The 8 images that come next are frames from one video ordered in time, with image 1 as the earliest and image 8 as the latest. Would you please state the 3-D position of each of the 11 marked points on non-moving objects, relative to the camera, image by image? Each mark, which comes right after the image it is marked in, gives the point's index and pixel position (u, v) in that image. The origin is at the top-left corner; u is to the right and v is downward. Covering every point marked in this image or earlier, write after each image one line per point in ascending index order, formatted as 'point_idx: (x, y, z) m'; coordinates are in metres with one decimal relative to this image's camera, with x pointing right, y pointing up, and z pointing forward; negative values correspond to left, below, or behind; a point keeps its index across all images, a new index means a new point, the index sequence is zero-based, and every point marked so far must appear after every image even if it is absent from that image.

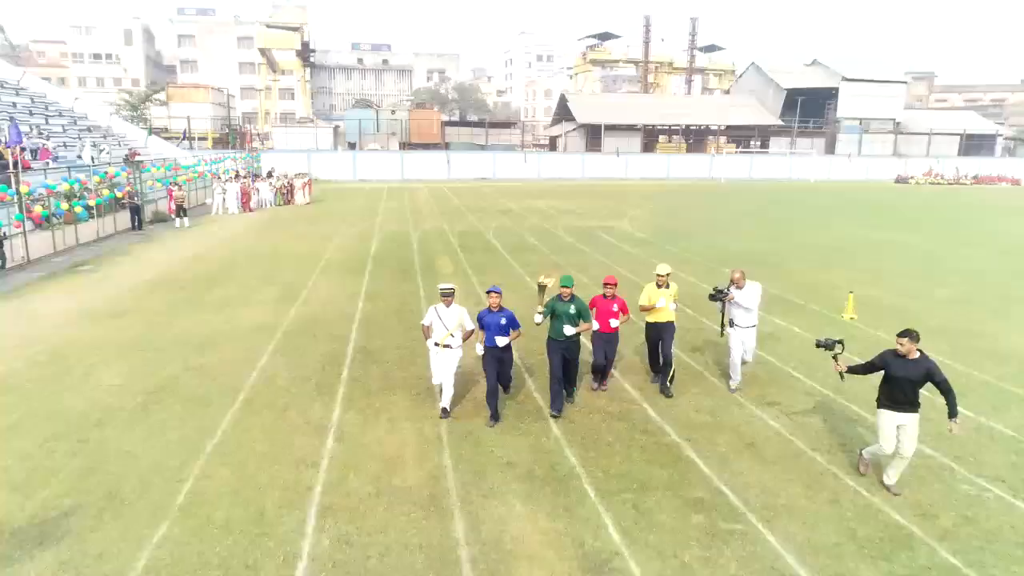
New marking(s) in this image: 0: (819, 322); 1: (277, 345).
0: (+5.8, -0.6, +13.6) m
1: (-3.8, -0.9, +11.9) m
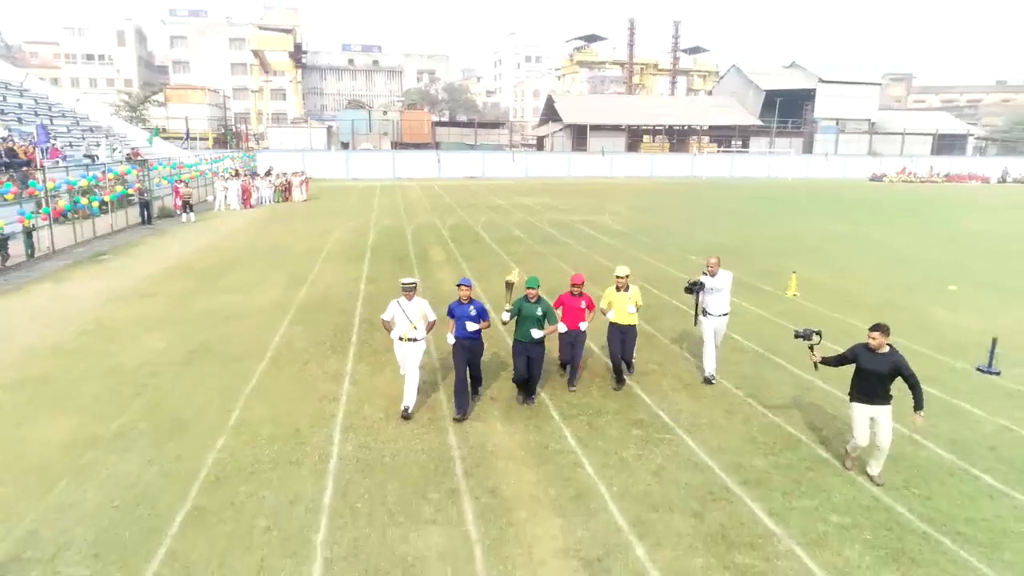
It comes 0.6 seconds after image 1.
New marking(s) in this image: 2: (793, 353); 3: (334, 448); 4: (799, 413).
0: (+5.5, -0.2, +15.5) m
1: (-4.1, -0.6, +13.6) m
2: (+4.6, -1.0, +11.5) m
3: (-1.9, -1.7, +7.6) m
4: (+3.5, -1.5, +8.9) m
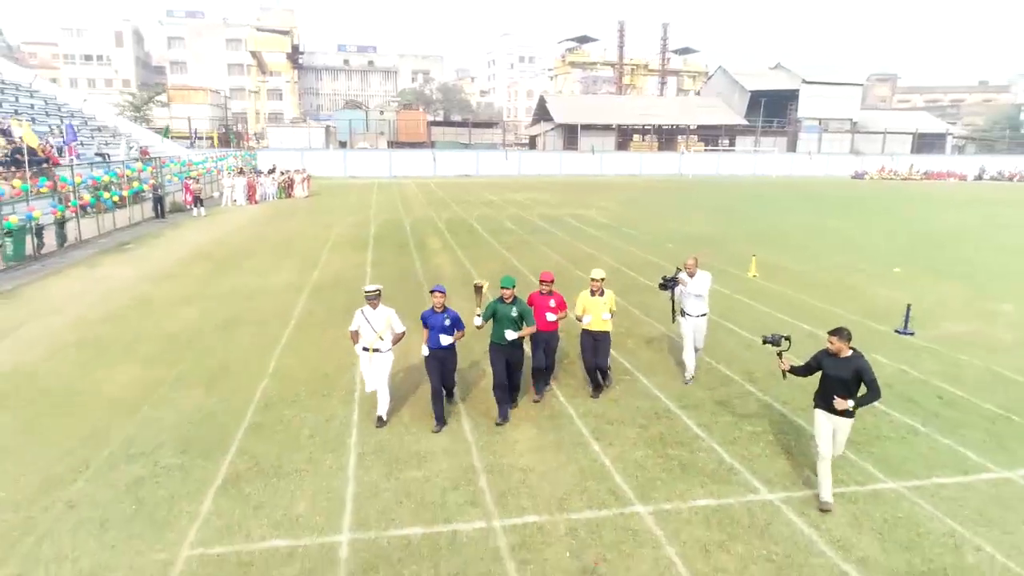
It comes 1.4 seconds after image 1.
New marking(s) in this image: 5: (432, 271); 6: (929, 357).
0: (+5.3, +0.2, +17.3) m
1: (-4.3, -0.2, +15.4) m
2: (+4.4, -0.6, +13.3) m
3: (-2.0, -1.3, +9.4) m
4: (+3.4, -1.1, +10.7) m
5: (-2.0, +0.4, +18.3) m
6: (+6.3, -1.1, +10.8) m
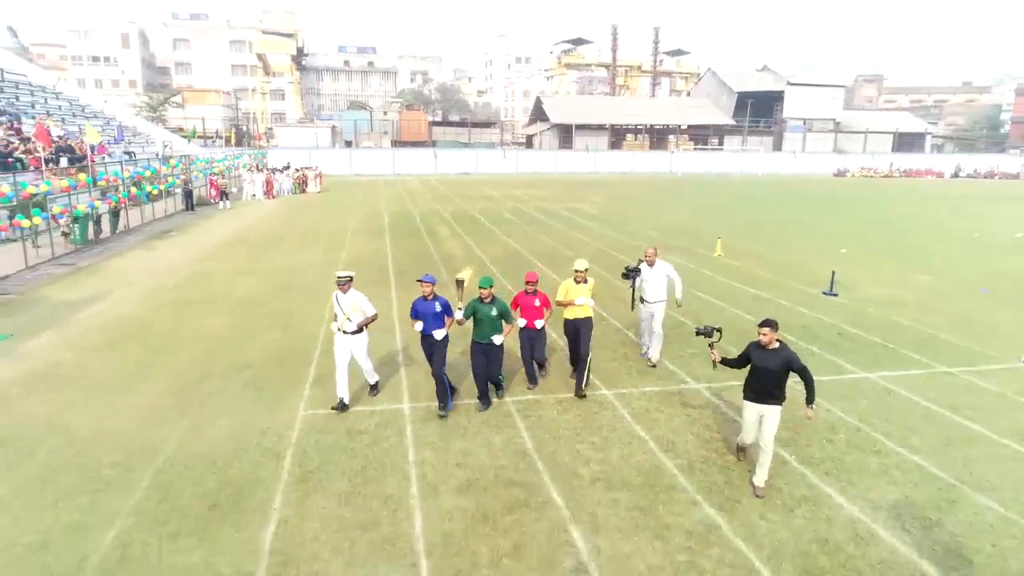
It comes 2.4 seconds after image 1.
0: (+5.3, +0.8, +20.1) m
1: (-4.2, +0.4, +18.2) m
2: (+4.4, 0.0, +16.2) m
3: (-1.9, -0.7, +12.2) m
4: (+3.4, -0.5, +13.5) m
5: (-2.0, +1.0, +21.1) m
6: (+6.3, -0.5, +13.7) m
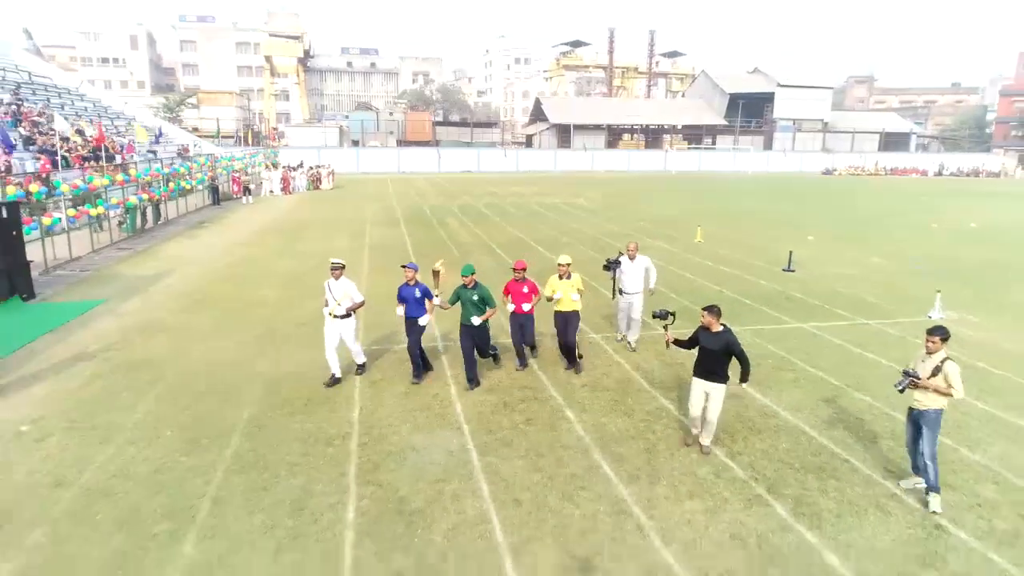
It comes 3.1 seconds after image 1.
0: (+5.4, +1.3, +22.7) m
1: (-4.1, +1.0, +20.7) m
2: (+4.5, +0.6, +18.7) m
3: (-1.8, -0.2, +14.7) m
4: (+3.6, +0.1, +16.1) m
5: (-1.8, +1.6, +23.6) m
6: (+6.5, +0.1, +16.2) m
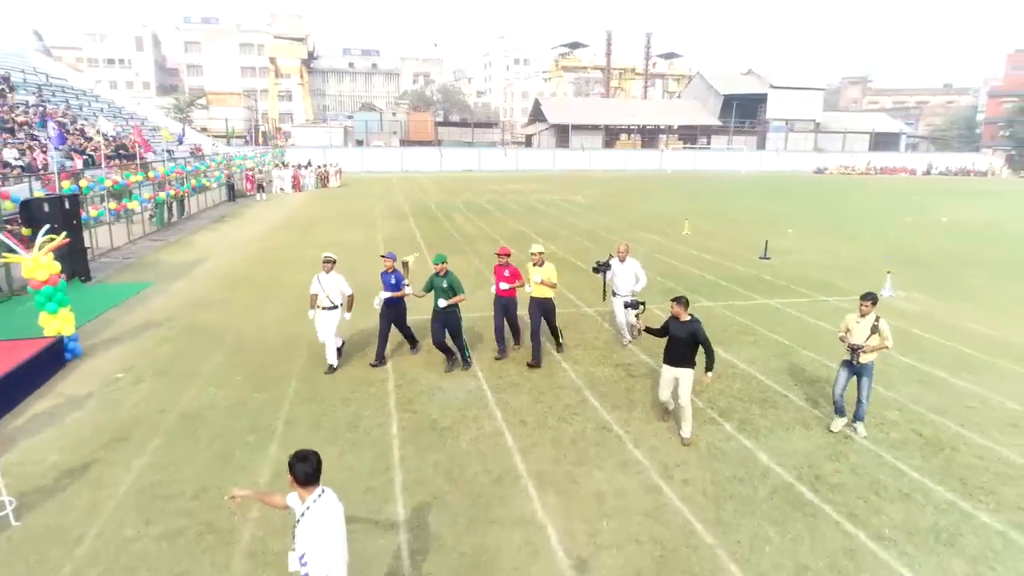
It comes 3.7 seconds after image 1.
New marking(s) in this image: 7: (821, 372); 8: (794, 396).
0: (+5.5, +1.7, +24.5) m
1: (-4.1, +1.3, +22.5) m
2: (+4.6, +0.9, +20.5) m
3: (-1.7, +0.2, +16.5) m
4: (+3.6, +0.4, +17.9) m
5: (-1.8, +2.0, +25.4) m
6: (+6.5, +0.4, +18.1) m
7: (+4.3, -1.2, +9.9) m
8: (+3.5, -1.4, +9.0) m
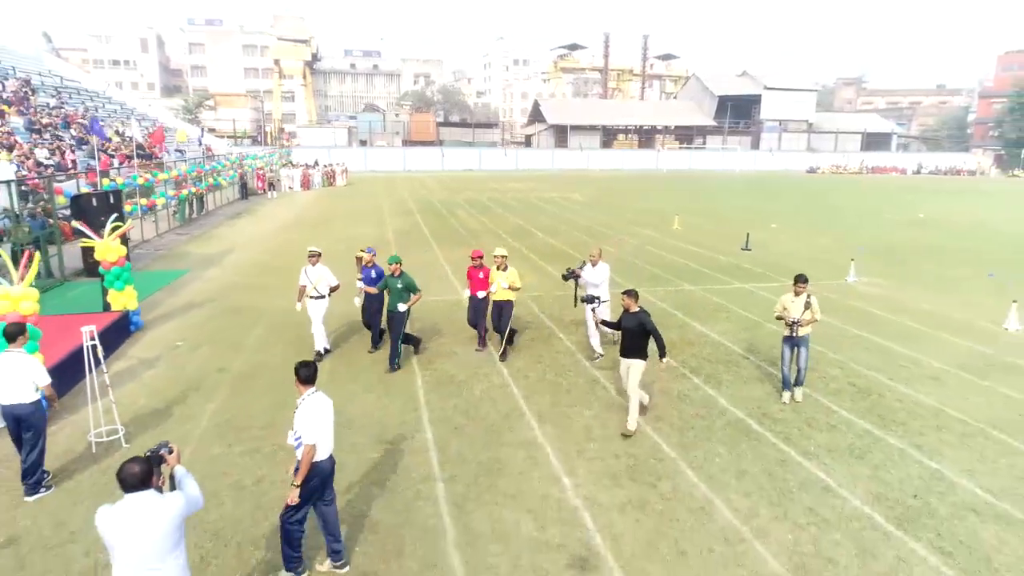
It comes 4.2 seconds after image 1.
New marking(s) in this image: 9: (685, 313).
0: (+5.5, +2.0, +26.1) m
1: (-4.0, +1.7, +24.1) m
2: (+4.7, +1.3, +22.2) m
3: (-1.7, +0.5, +18.1) m
4: (+3.7, +0.7, +19.5) m
5: (-1.7, +2.3, +27.0) m
6: (+6.6, +0.8, +19.7) m
7: (+4.3, -0.8, +11.6) m
8: (+3.6, -1.0, +10.6) m
9: (+3.2, -0.5, +13.3) m
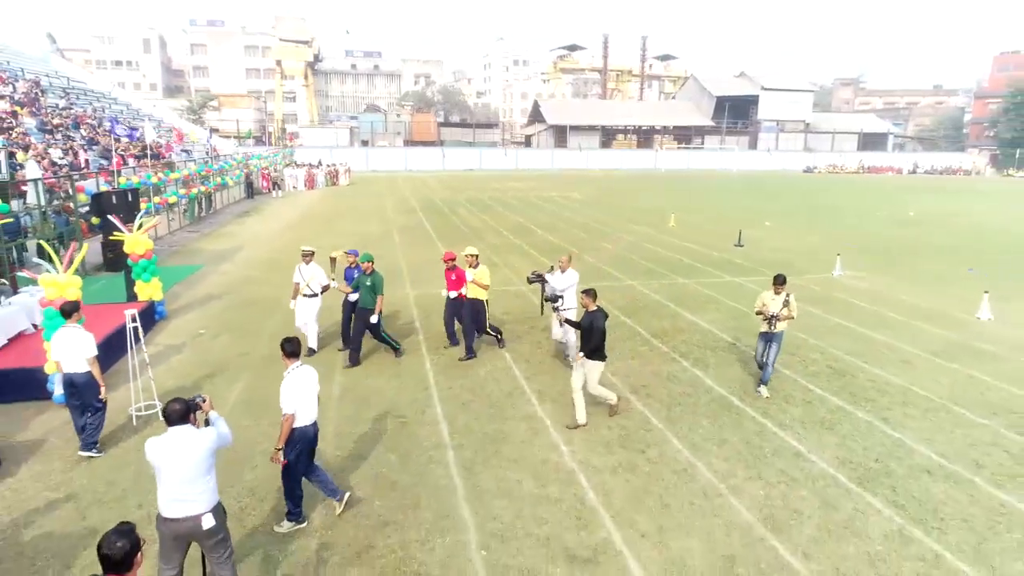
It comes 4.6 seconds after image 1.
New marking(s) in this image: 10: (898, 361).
0: (+5.5, +2.2, +26.9) m
1: (-4.0, +1.8, +24.9) m
2: (+4.7, +1.4, +22.9) m
3: (-1.7, +0.7, +18.9) m
4: (+3.7, +0.9, +20.3) m
5: (-1.7, +2.4, +27.8) m
6: (+6.6, +0.9, +20.5) m
7: (+4.4, -0.7, +12.3) m
8: (+3.6, -0.9, +11.4) m
9: (+3.2, -0.3, +14.1) m
10: (+5.7, -1.1, +10.6) m
